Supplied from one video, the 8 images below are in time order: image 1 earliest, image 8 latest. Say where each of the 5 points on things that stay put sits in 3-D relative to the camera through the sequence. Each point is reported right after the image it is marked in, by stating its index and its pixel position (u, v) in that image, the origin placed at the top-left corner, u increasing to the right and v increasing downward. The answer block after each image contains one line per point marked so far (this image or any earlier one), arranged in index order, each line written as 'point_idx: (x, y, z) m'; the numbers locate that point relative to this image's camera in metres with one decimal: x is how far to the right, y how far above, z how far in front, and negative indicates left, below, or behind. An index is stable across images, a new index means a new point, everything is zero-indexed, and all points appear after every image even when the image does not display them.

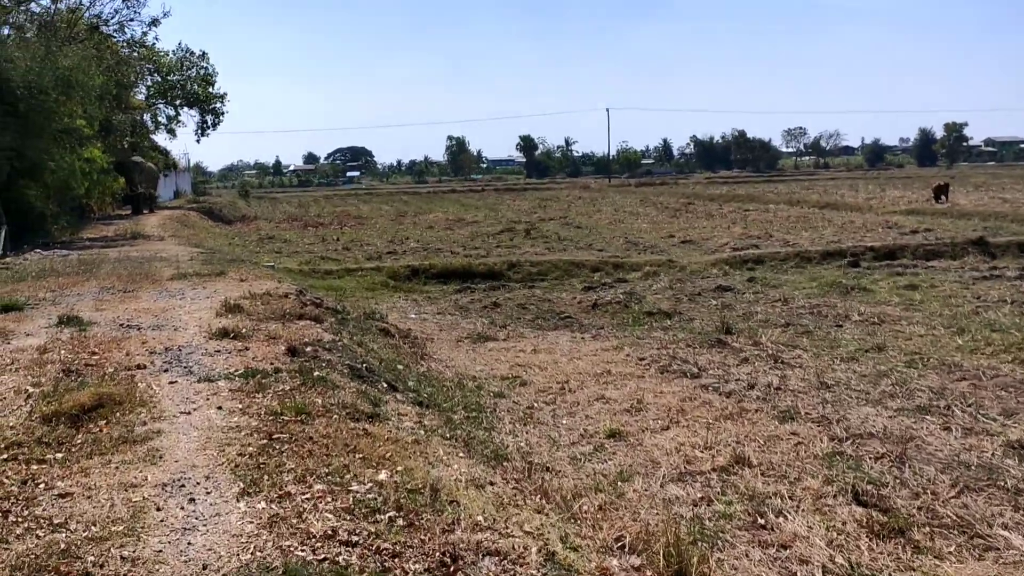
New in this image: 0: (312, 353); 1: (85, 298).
0: (-1.8, -0.6, +8.5) m
1: (-5.6, -0.2, +12.4) m
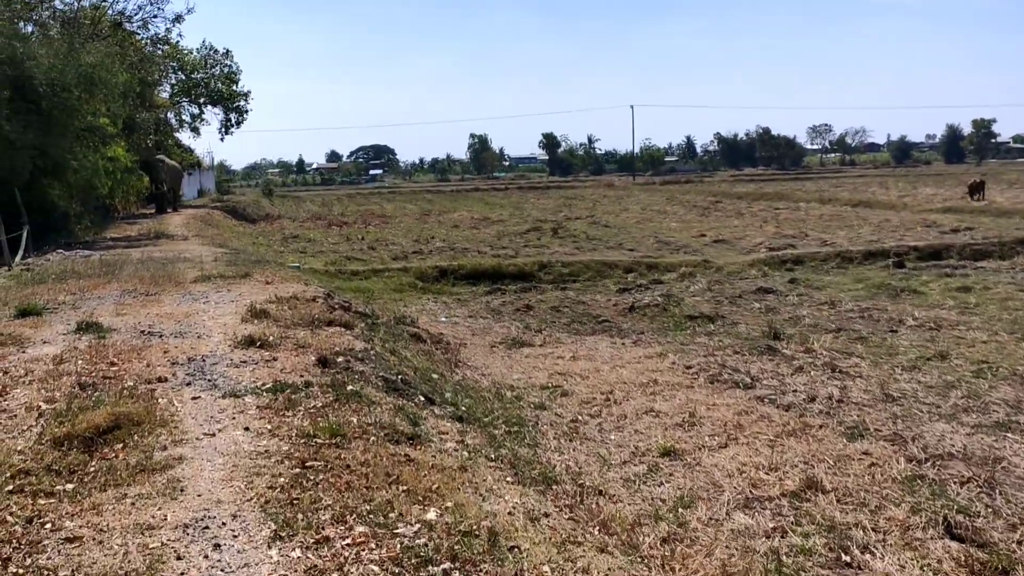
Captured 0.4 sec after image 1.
0: (-1.4, -0.6, +8.0) m
1: (-5.1, -0.2, +12.0) m
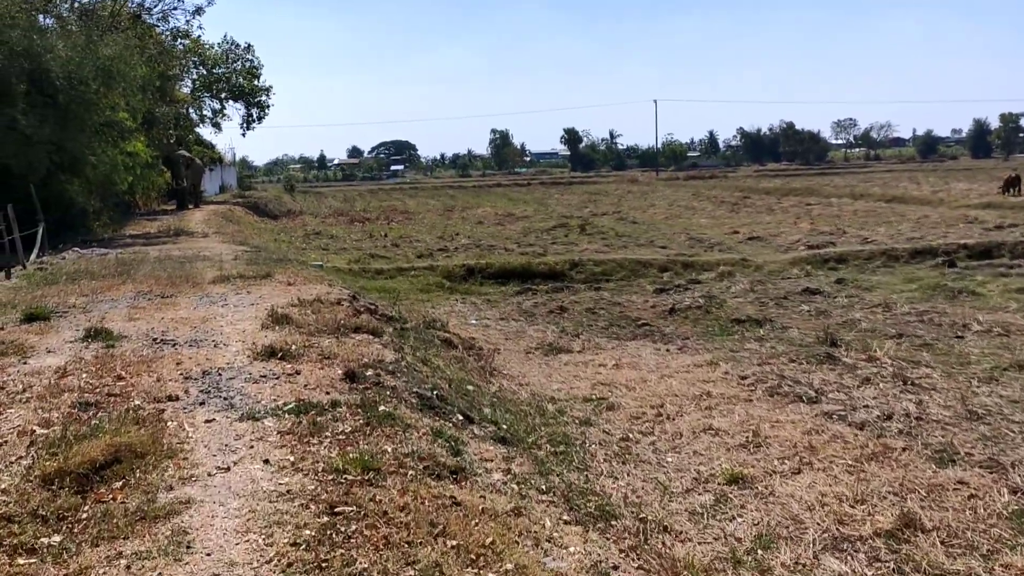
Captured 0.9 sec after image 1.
0: (-1.1, -0.7, +7.2) m
1: (-4.7, -0.2, +11.3) m
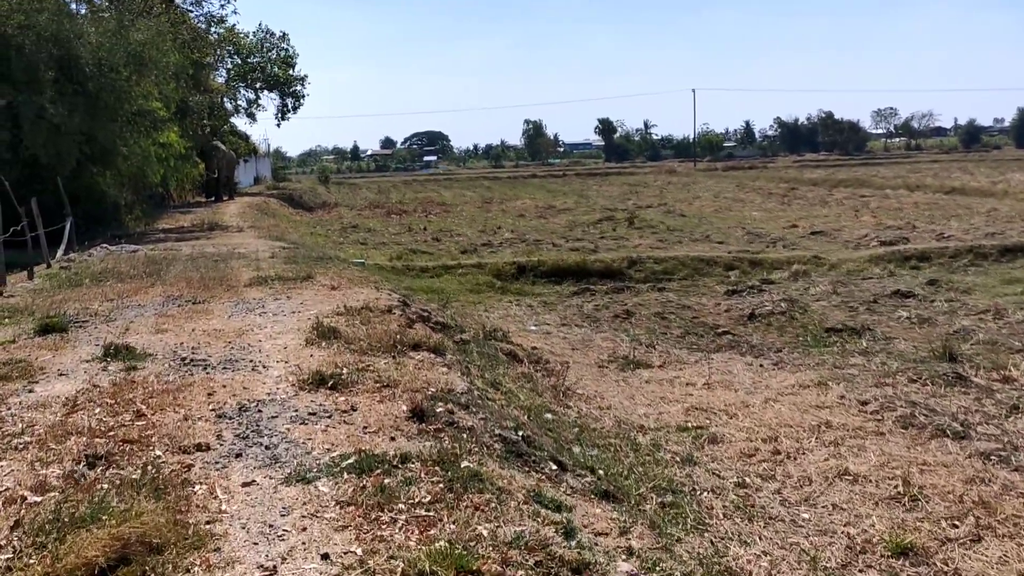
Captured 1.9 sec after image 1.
0: (-0.4, -0.8, +5.9) m
1: (-3.9, -0.3, +10.1) m
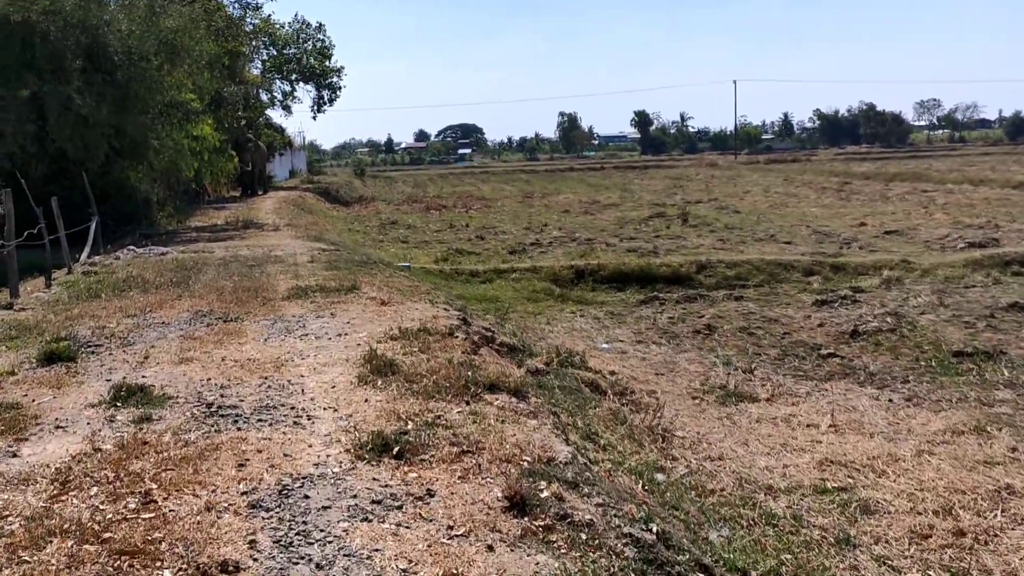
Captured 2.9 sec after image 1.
0: (+0.2, -1.0, +4.4) m
1: (-3.1, -0.5, +8.7) m
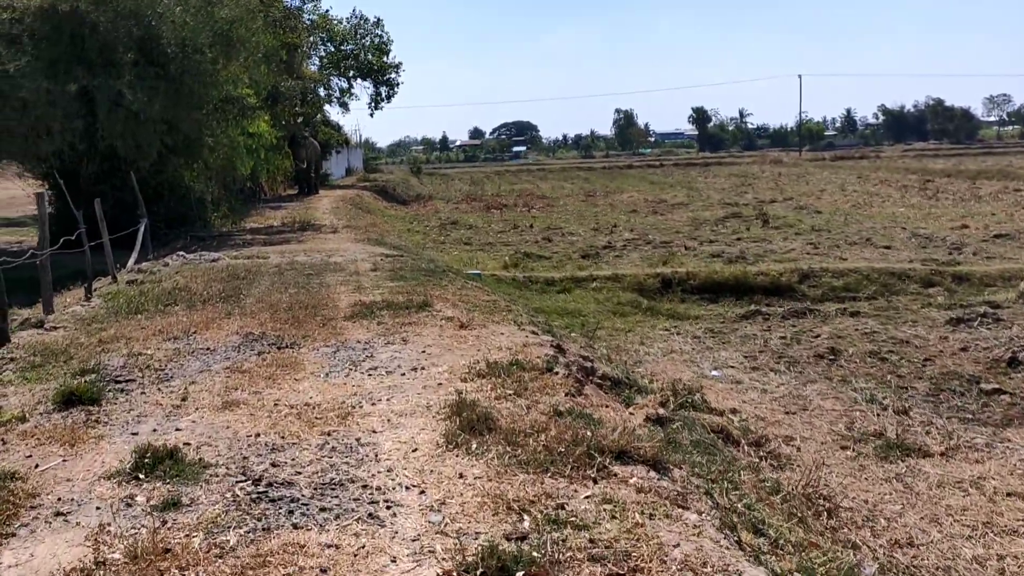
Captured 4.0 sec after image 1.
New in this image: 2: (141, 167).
0: (+0.8, -1.2, +2.8) m
1: (-2.3, -0.6, +7.3) m
2: (-7.3, +2.3, +18.4) m
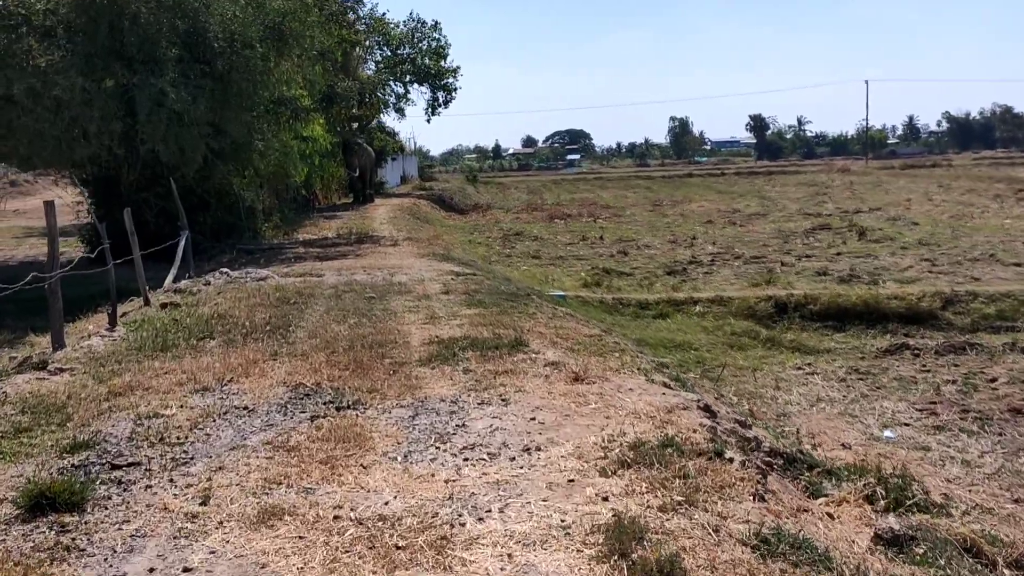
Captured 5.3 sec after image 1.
0: (+1.4, -1.4, +0.6) m
1: (-1.5, -0.9, +5.3) m
2: (-5.8, +2.0, +16.7) m
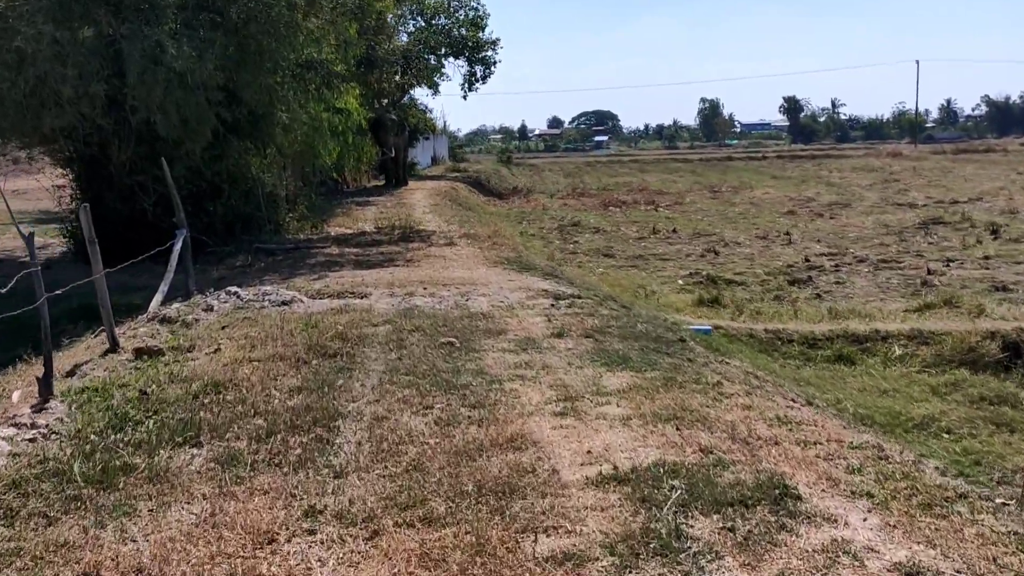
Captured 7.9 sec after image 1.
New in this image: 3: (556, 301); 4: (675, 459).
0: (+2.3, -2.0, -3.3) m
1: (-0.4, -1.3, +1.5) m
2: (-4.5, +1.8, +12.9) m
3: (+0.4, -0.1, +9.4) m
4: (+0.8, -0.8, +4.6) m
